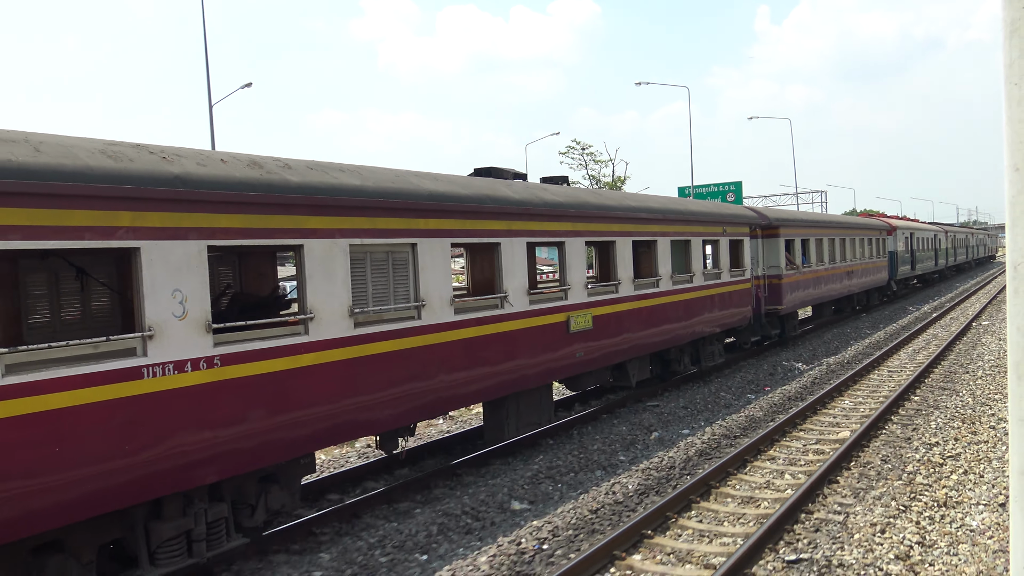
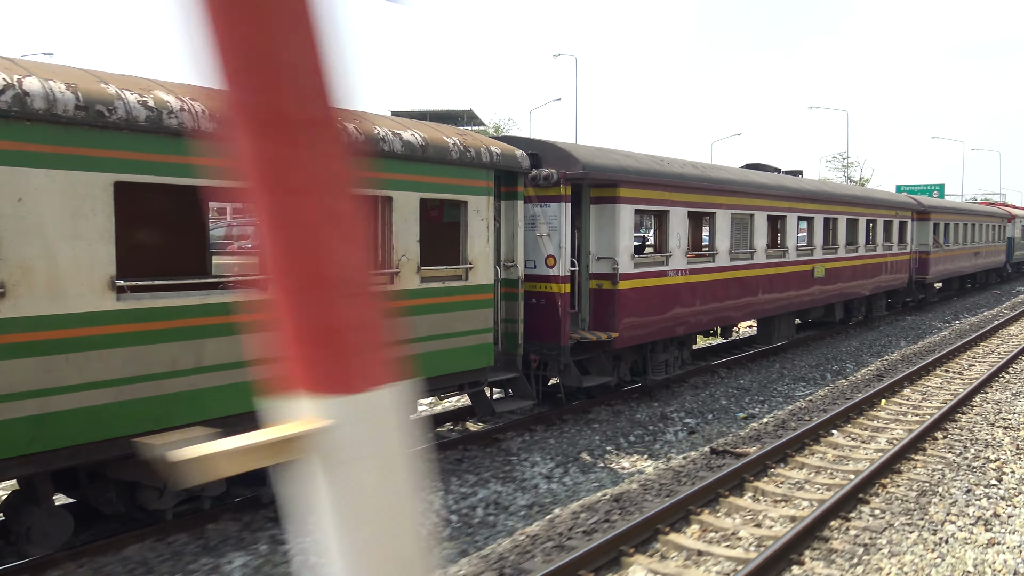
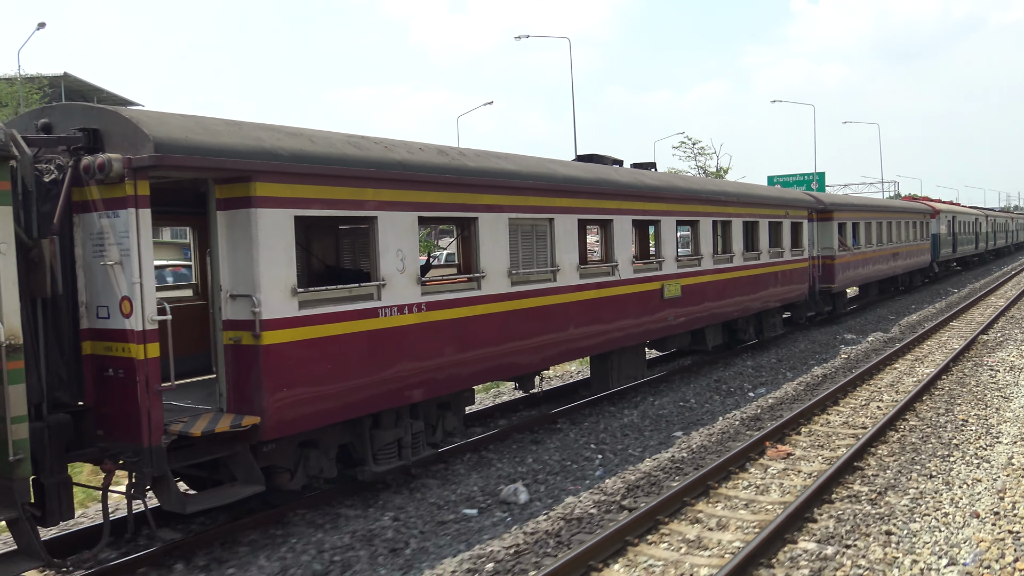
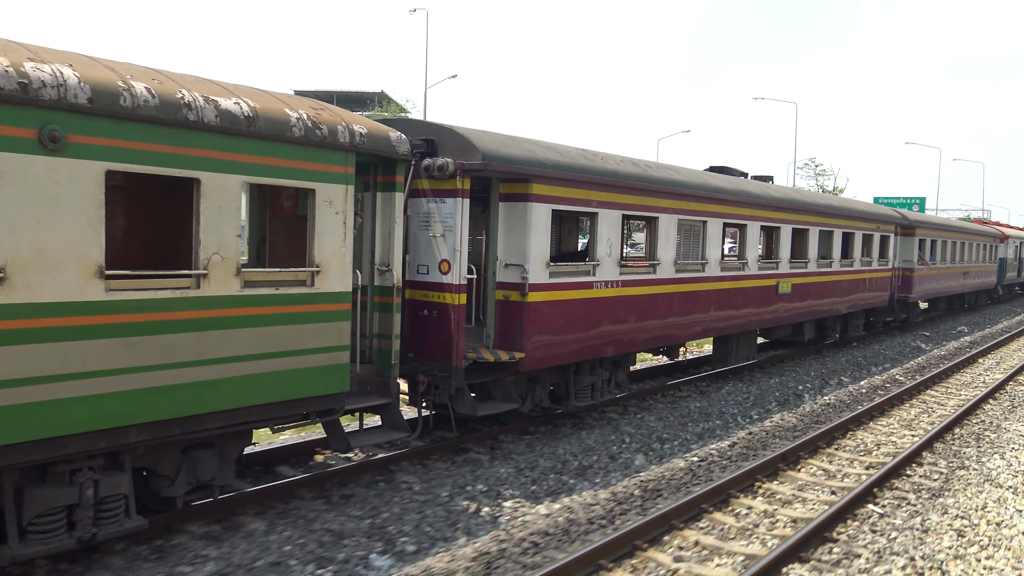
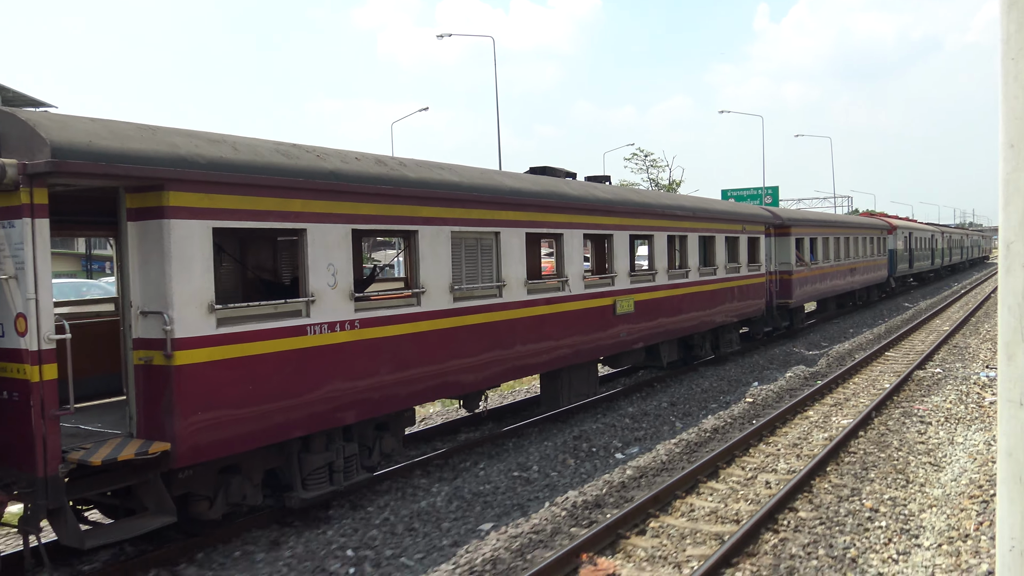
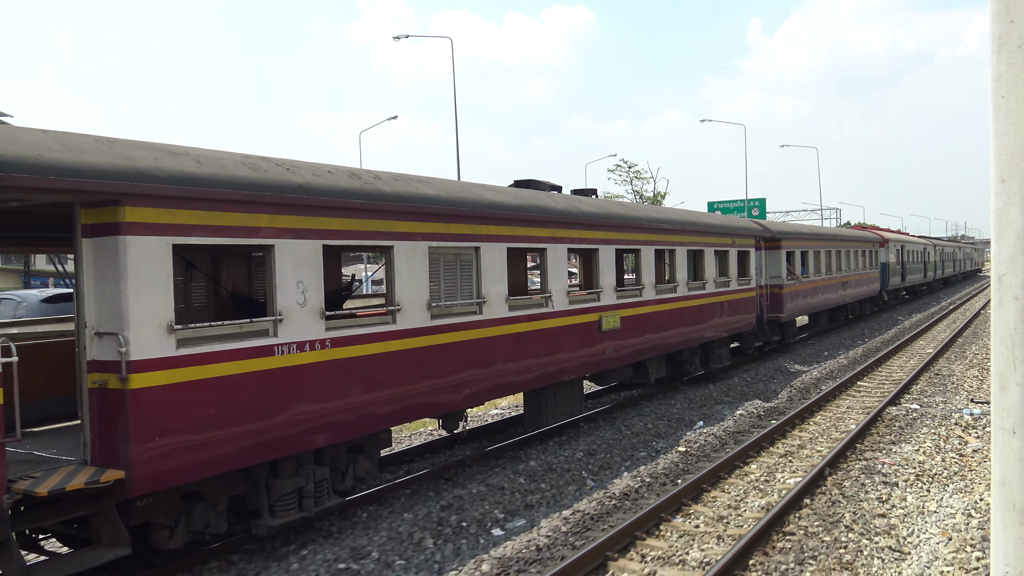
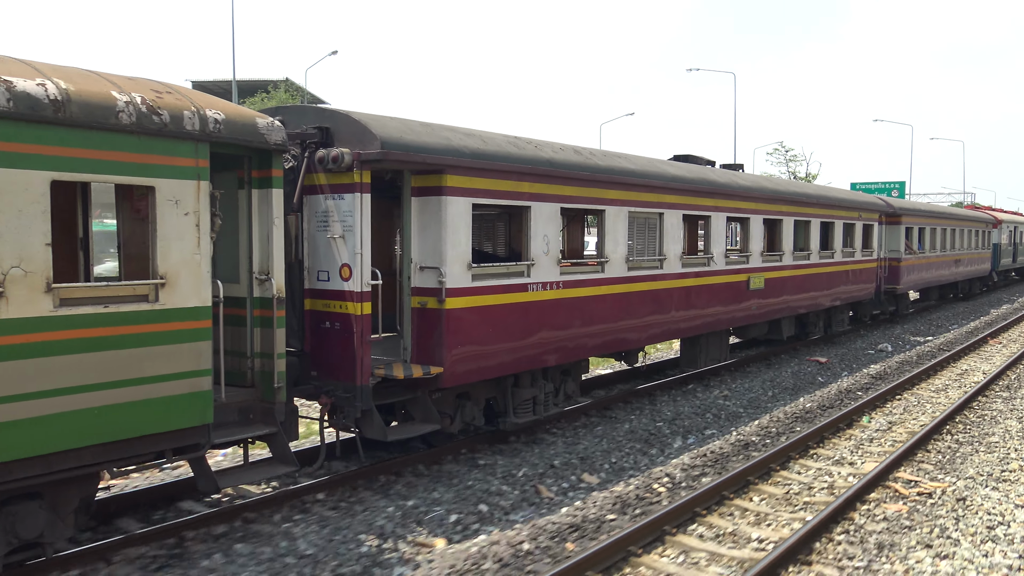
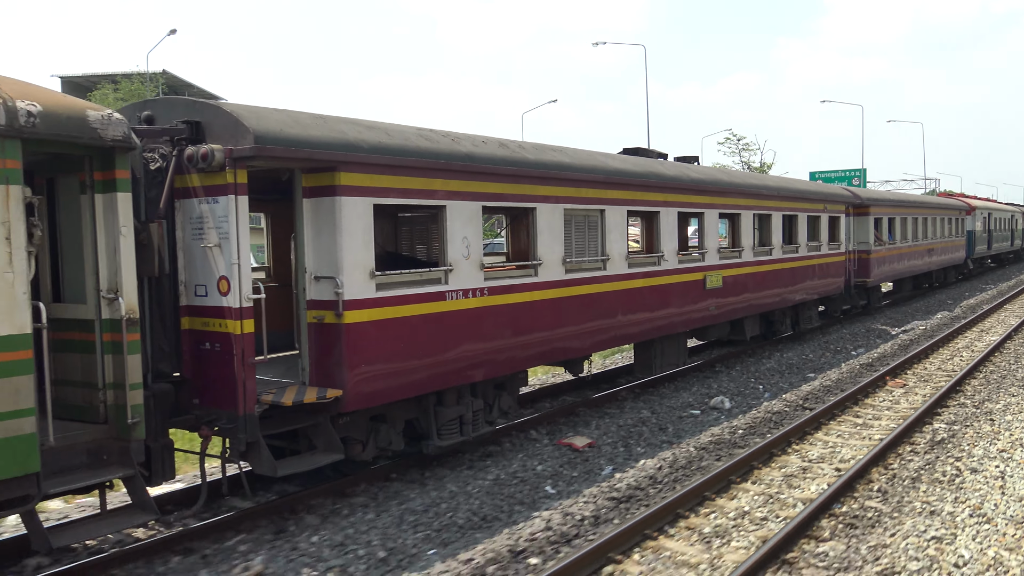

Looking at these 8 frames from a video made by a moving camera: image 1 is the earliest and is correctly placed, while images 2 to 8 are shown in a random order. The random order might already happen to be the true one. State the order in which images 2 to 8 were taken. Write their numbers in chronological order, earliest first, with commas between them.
6, 5, 3, 8, 7, 4, 2
